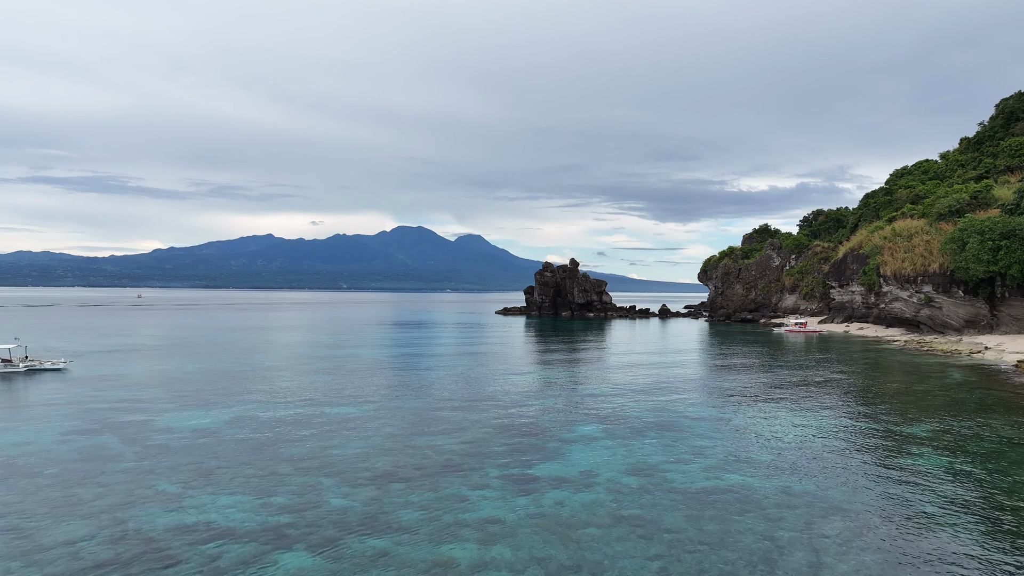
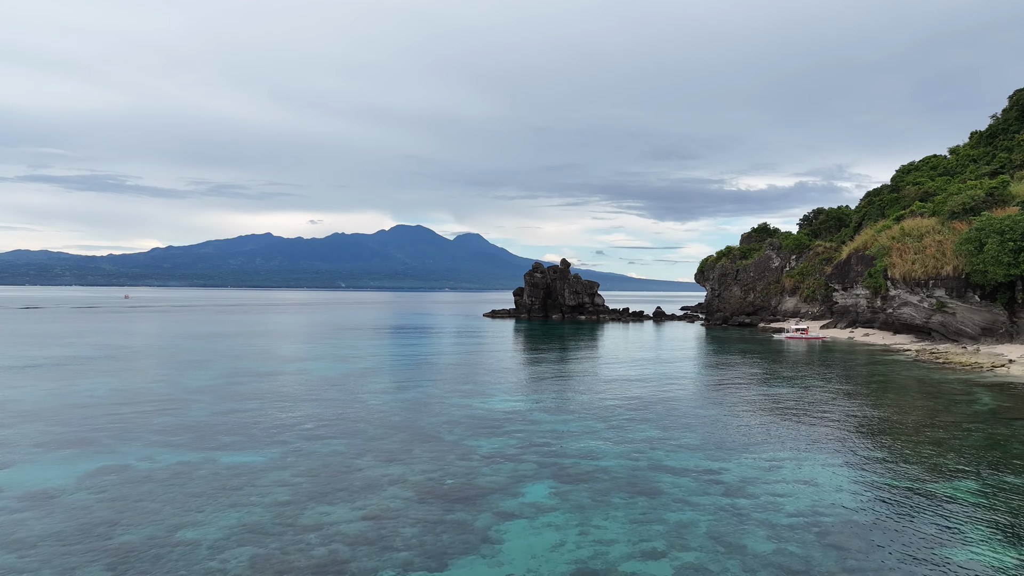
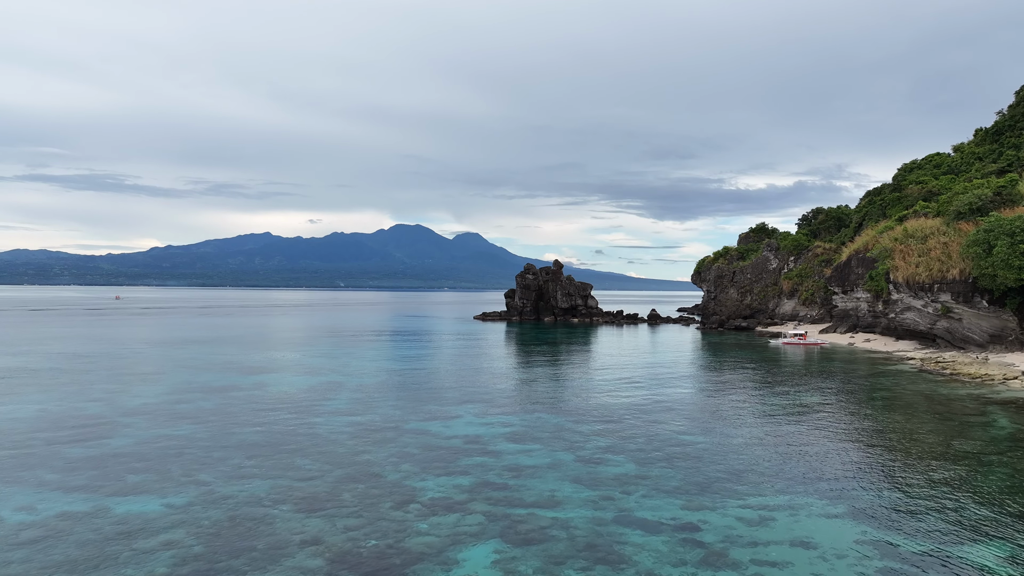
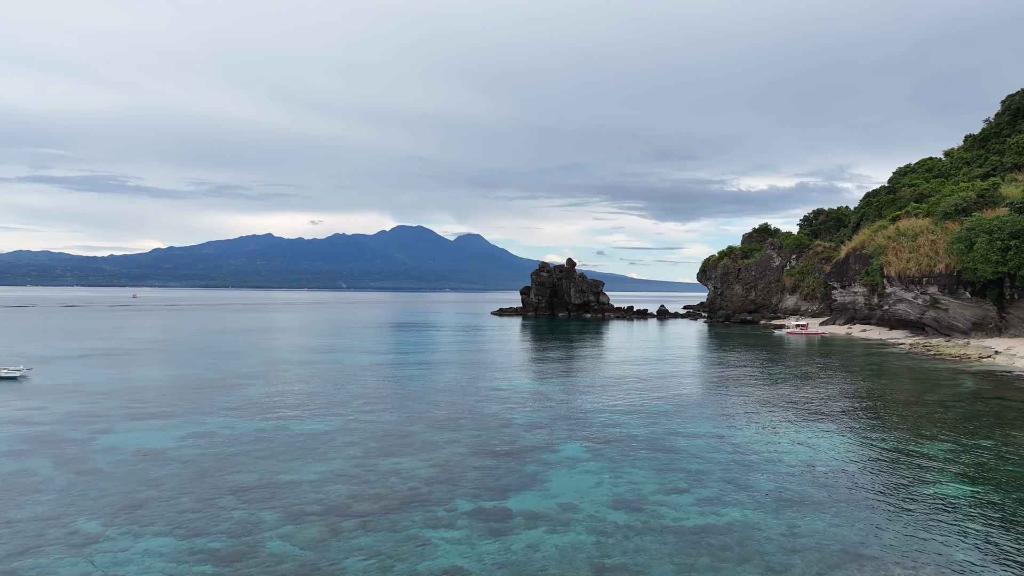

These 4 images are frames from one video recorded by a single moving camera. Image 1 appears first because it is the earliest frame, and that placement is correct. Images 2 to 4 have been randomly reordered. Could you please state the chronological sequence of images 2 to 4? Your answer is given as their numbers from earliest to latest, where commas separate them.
4, 2, 3
